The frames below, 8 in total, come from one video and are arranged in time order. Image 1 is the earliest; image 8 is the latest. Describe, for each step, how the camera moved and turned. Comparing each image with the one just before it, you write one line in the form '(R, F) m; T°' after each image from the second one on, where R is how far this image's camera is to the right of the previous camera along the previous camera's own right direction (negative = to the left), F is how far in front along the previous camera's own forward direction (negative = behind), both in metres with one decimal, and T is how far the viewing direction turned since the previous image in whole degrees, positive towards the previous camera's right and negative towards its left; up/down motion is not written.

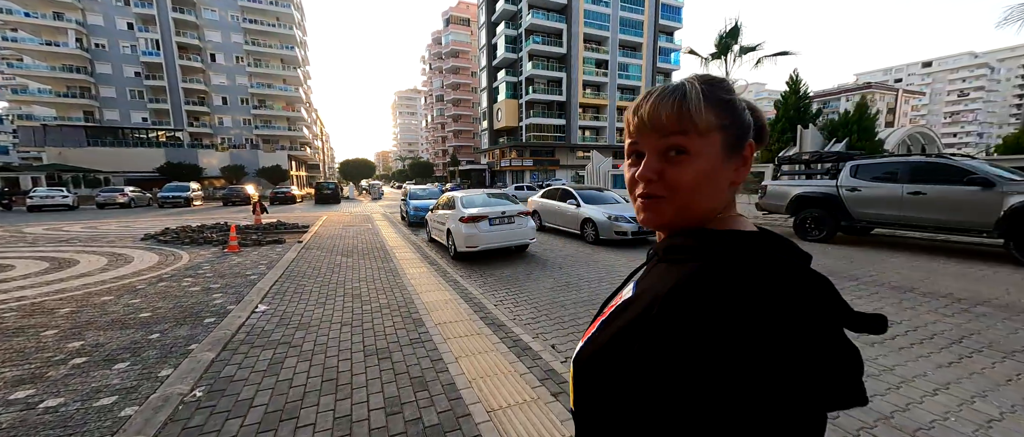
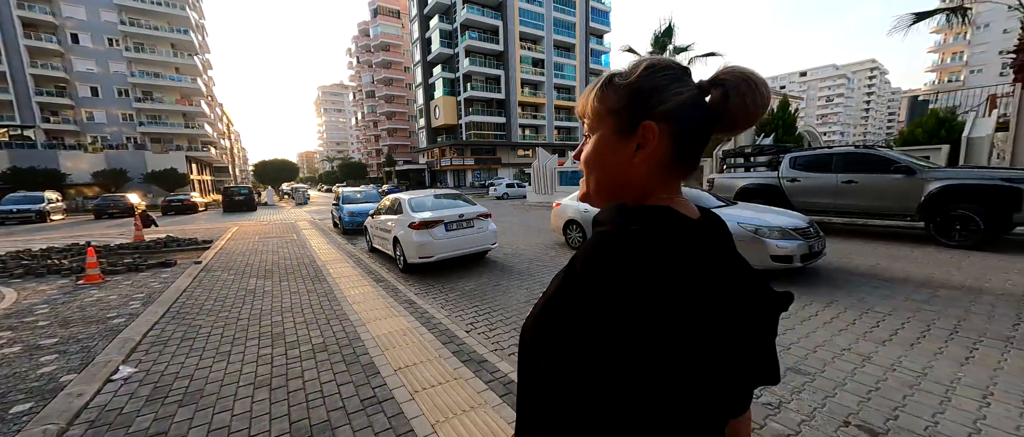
(-0.4, +0.9) m; +10°
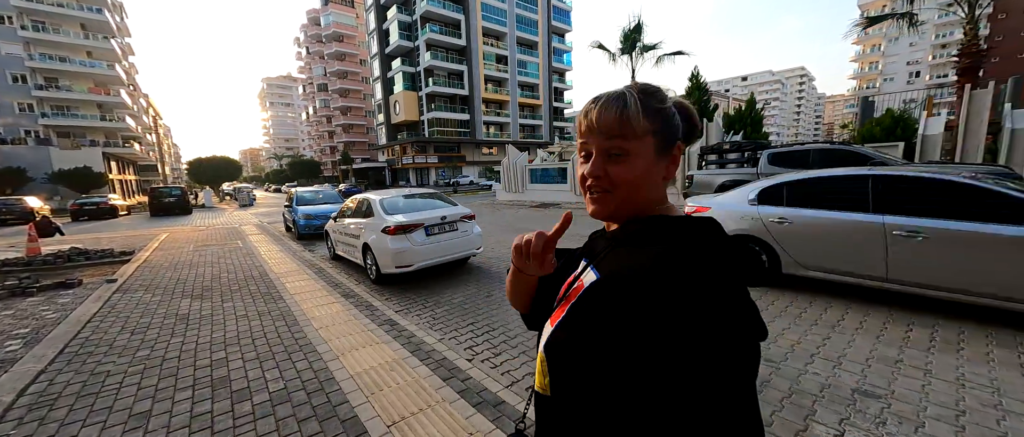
(-0.5, +0.7) m; +6°
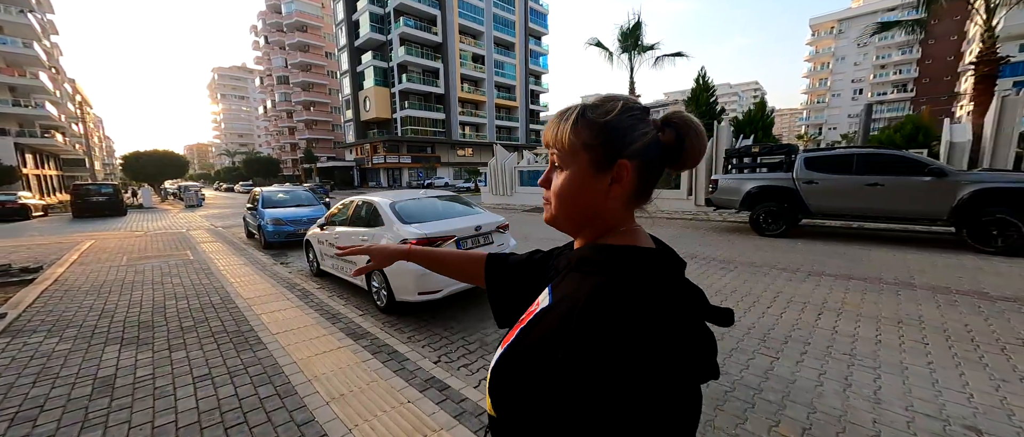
(-1.2, +1.3) m; +5°
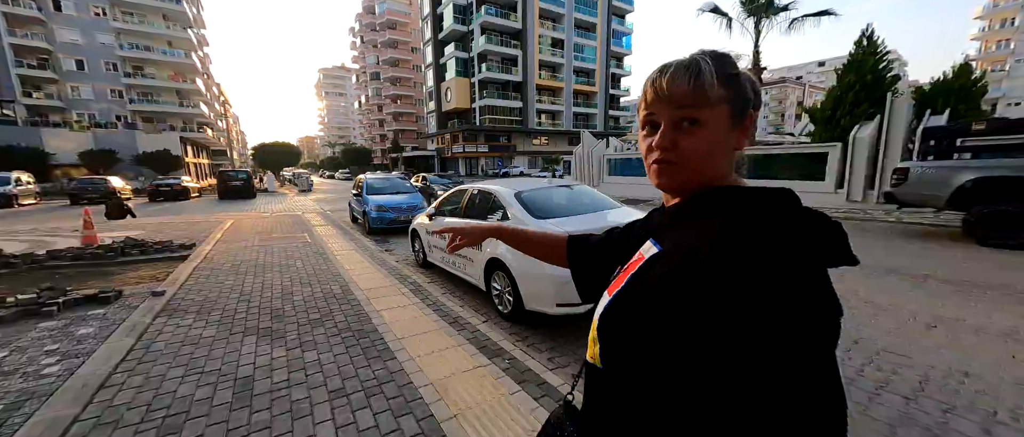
(-1.0, +0.8) m; -11°
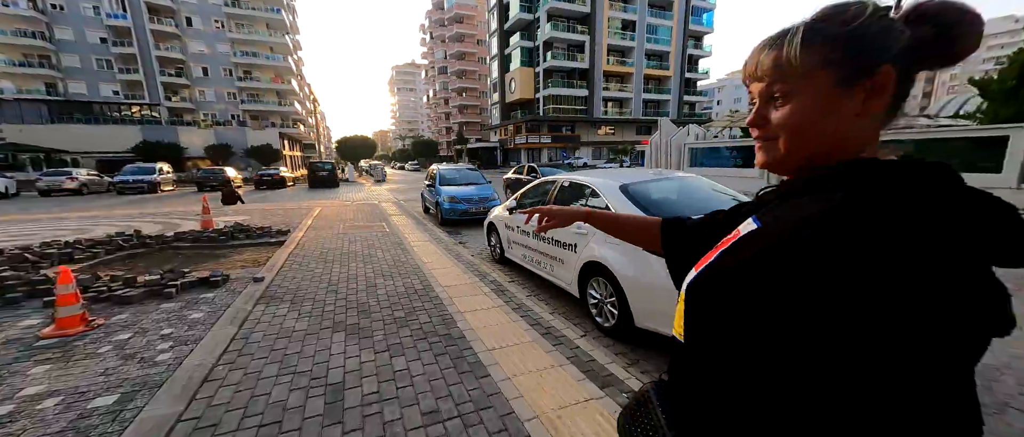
(-0.5, +0.5) m; -10°
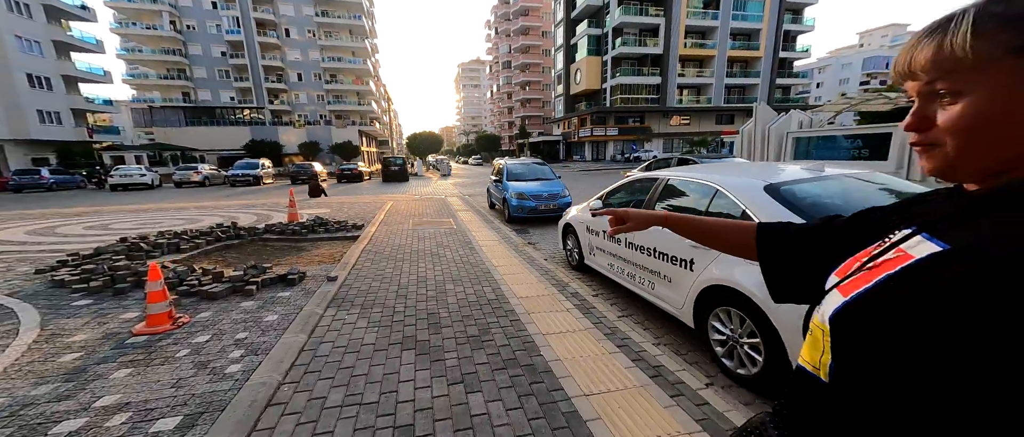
(-0.3, +0.6) m; -10°
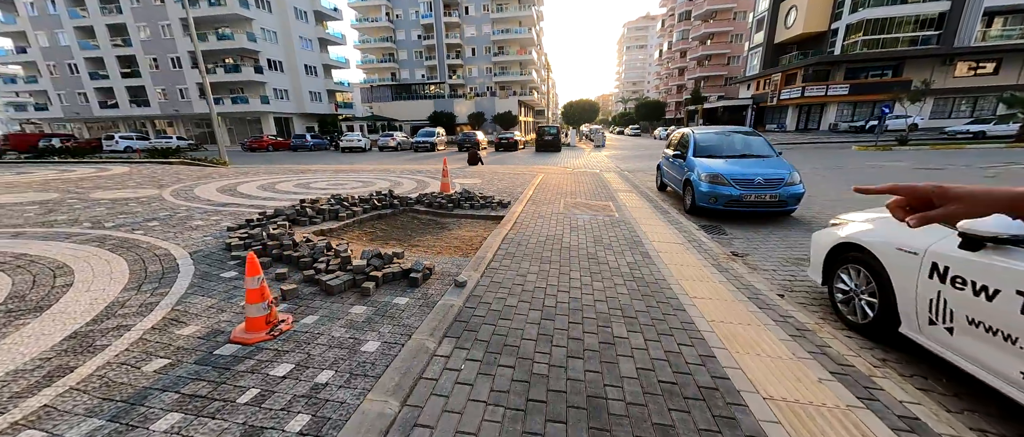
(-0.6, +1.7) m; -24°
